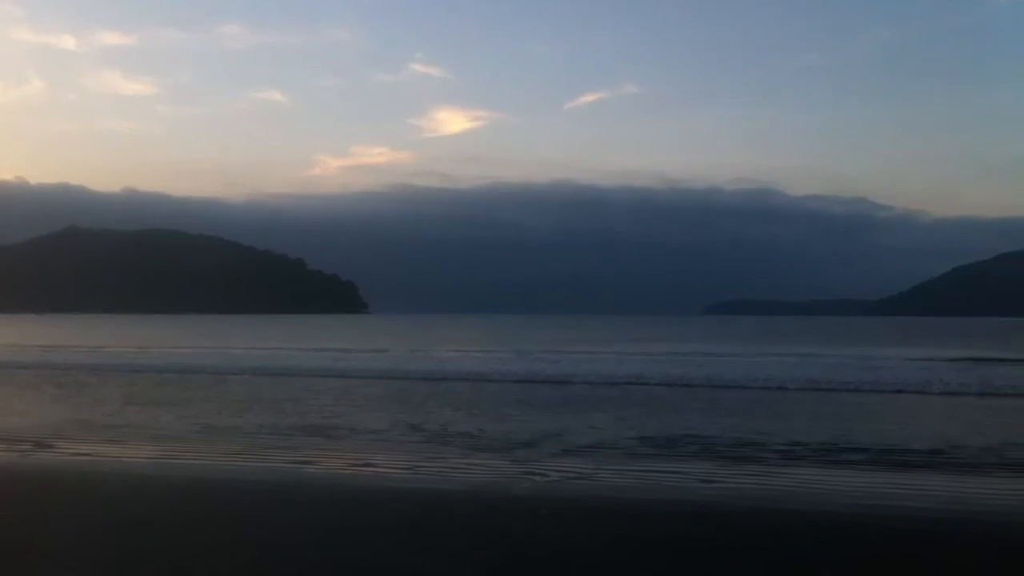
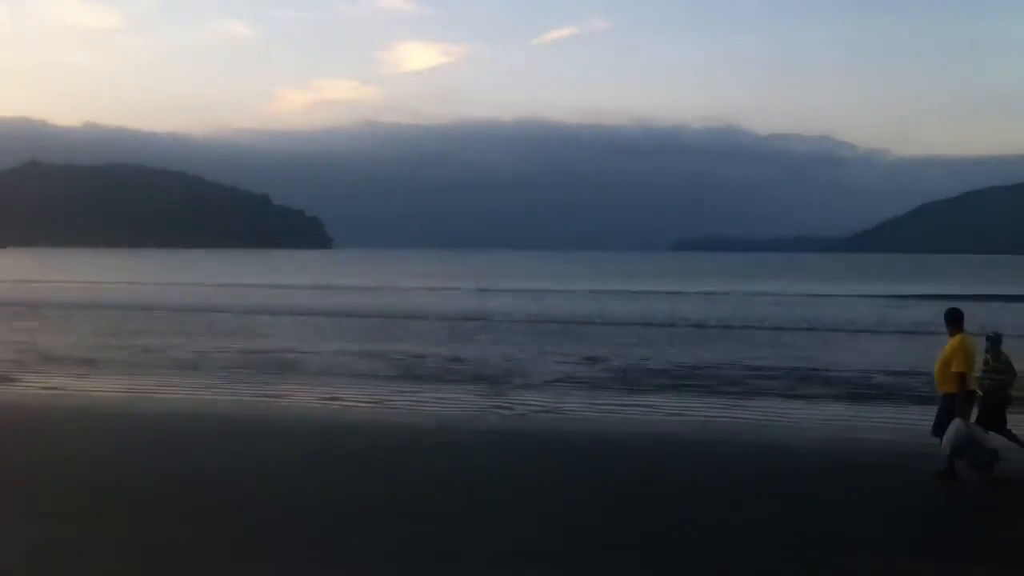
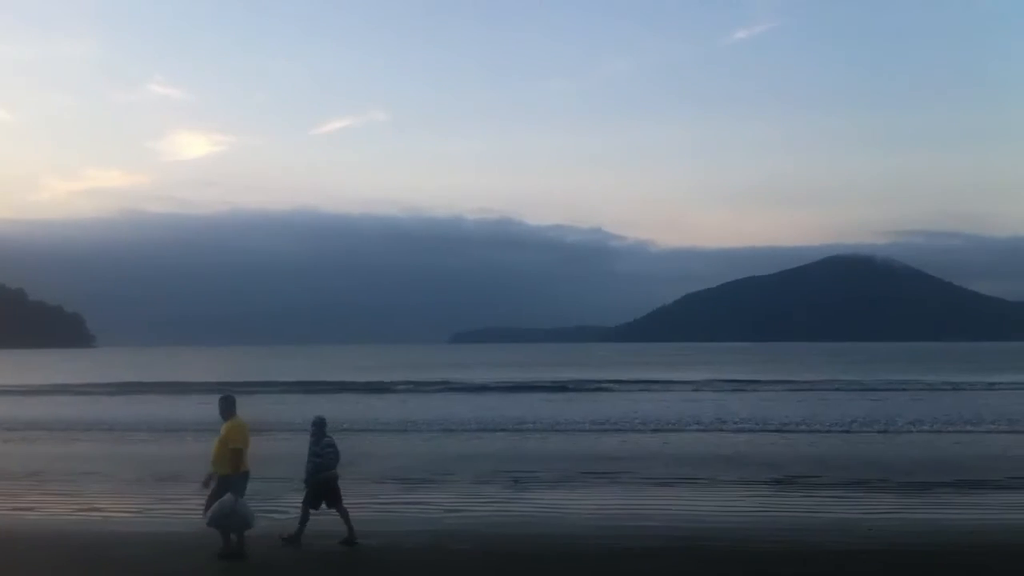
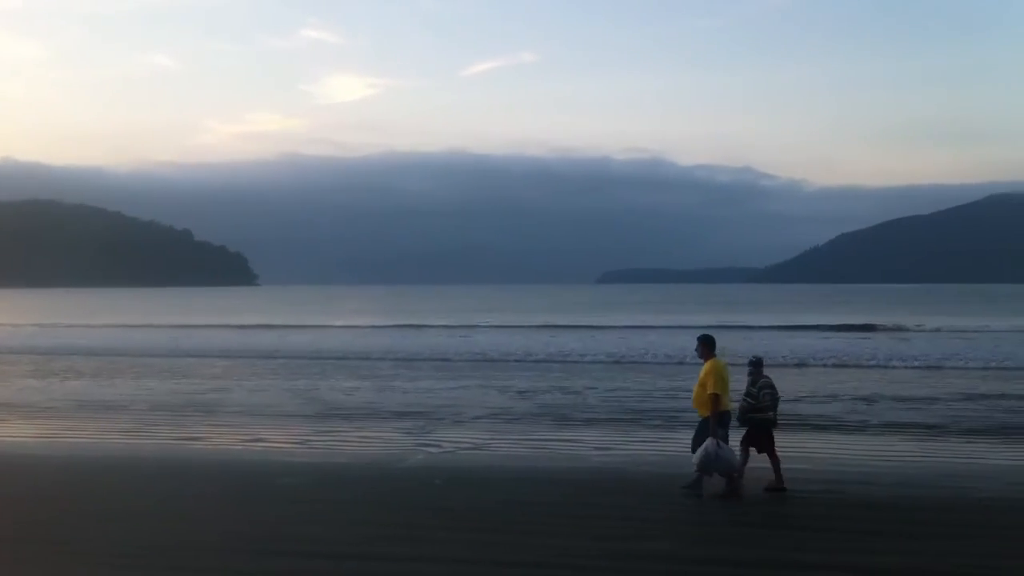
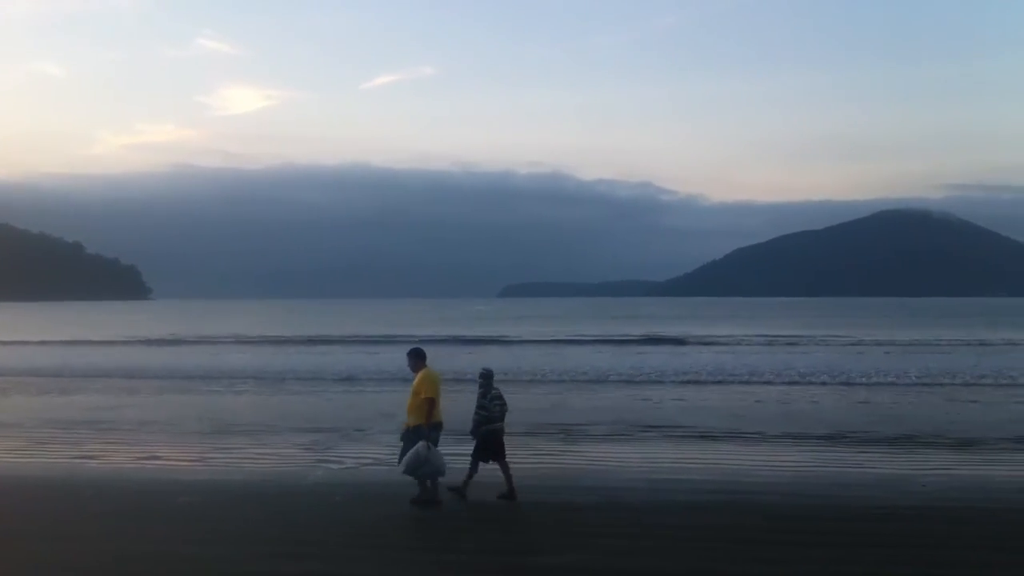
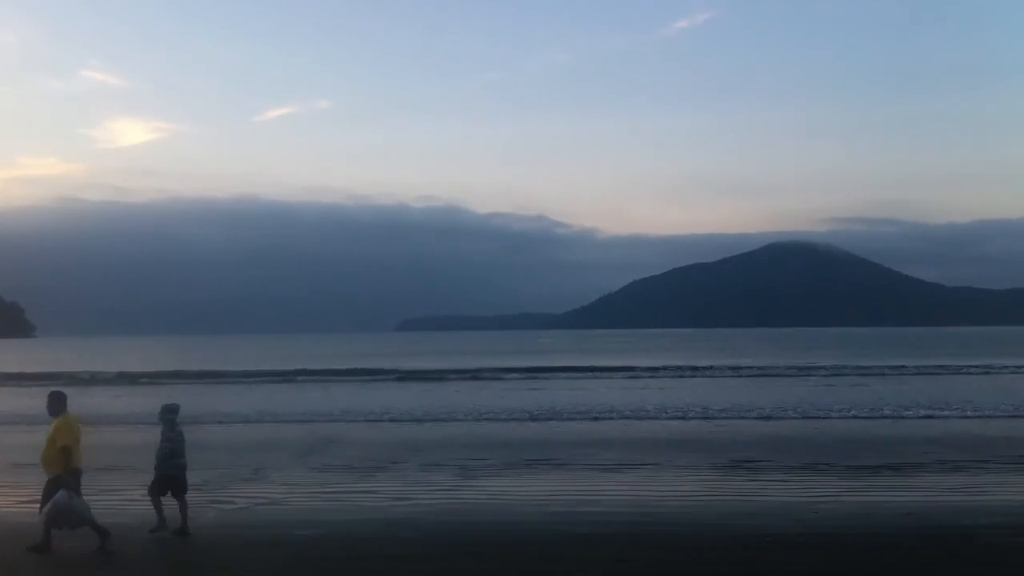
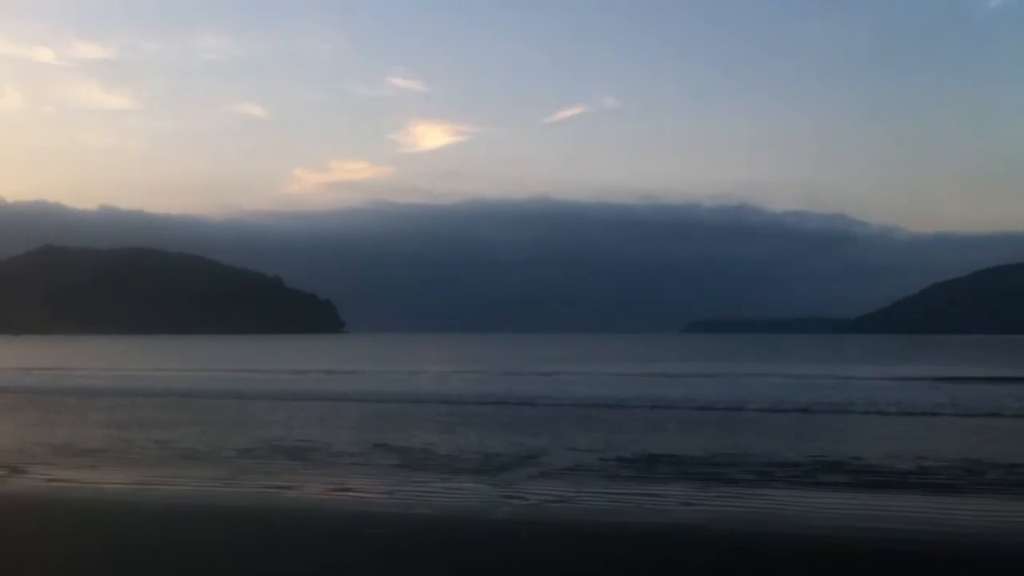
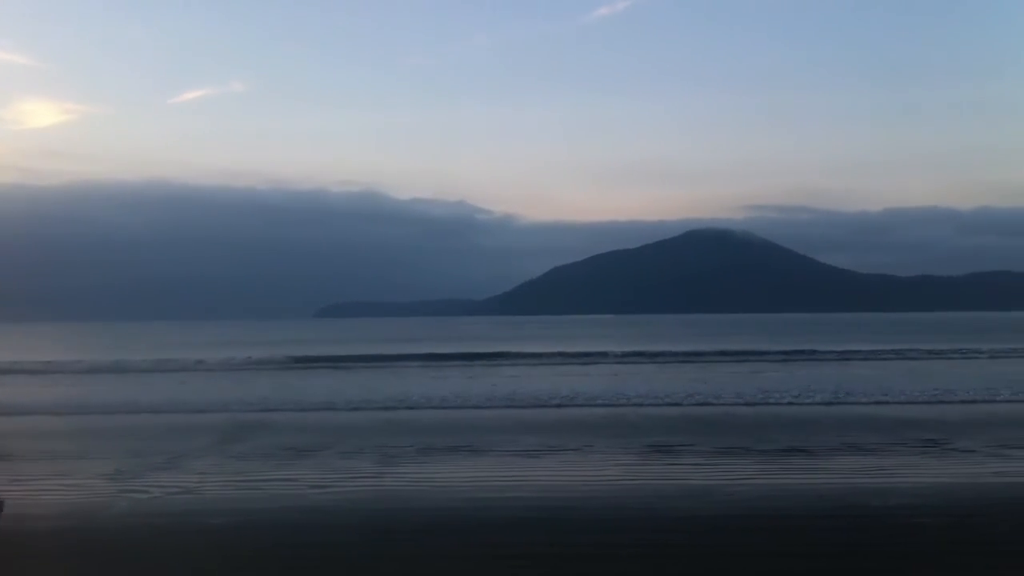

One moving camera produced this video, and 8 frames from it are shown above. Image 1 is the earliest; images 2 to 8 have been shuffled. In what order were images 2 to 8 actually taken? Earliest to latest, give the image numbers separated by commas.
7, 2, 4, 5, 3, 6, 8
